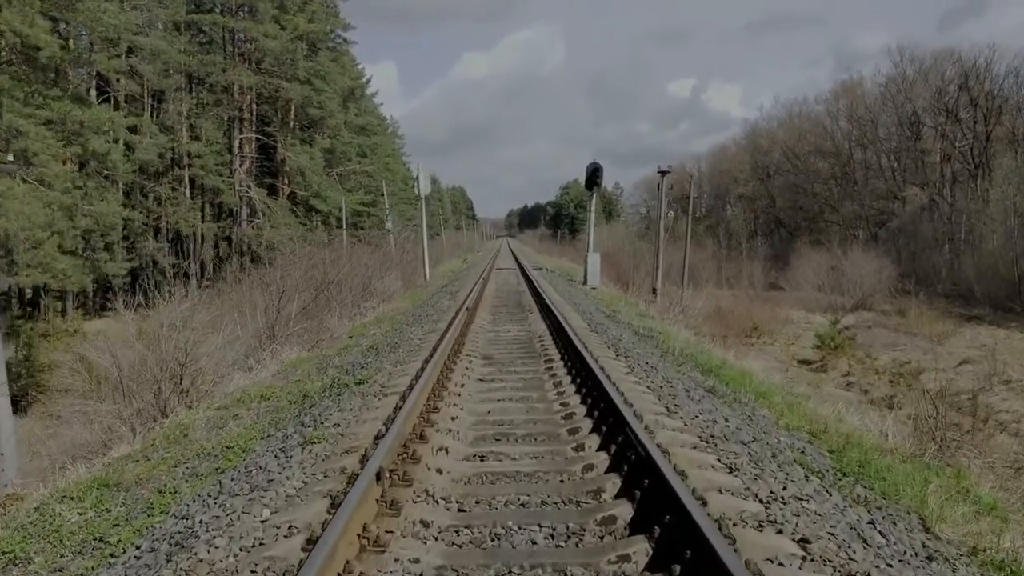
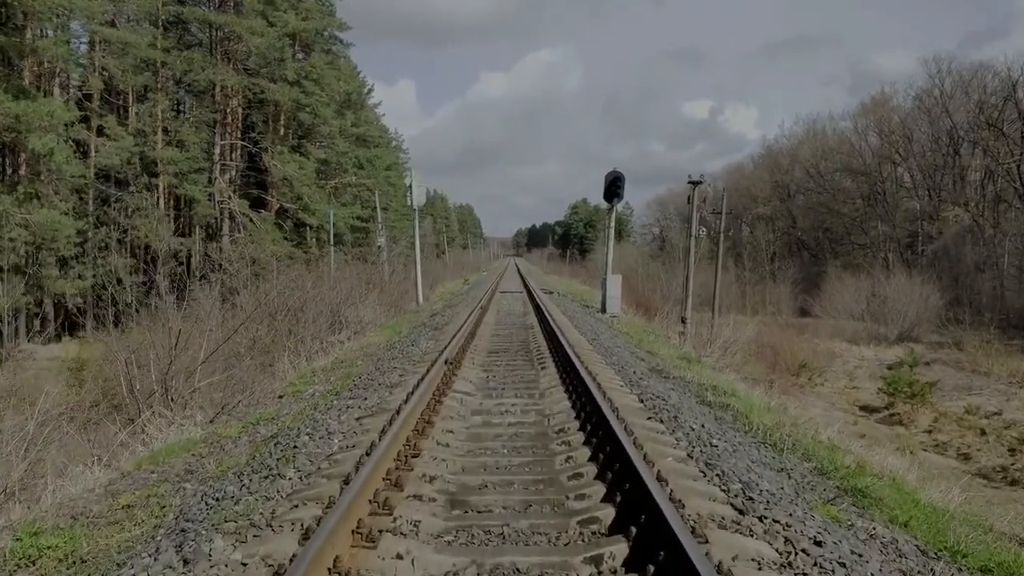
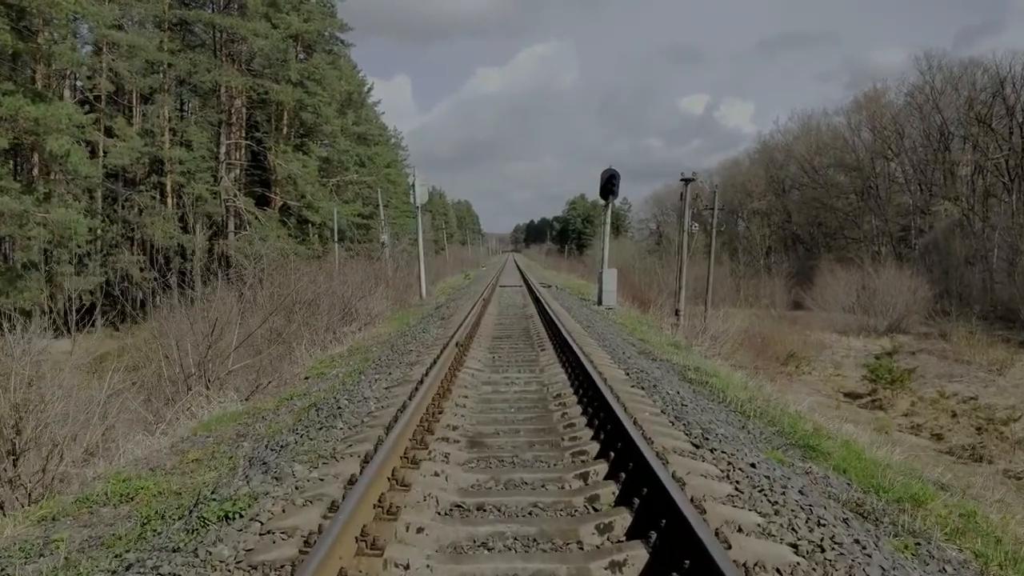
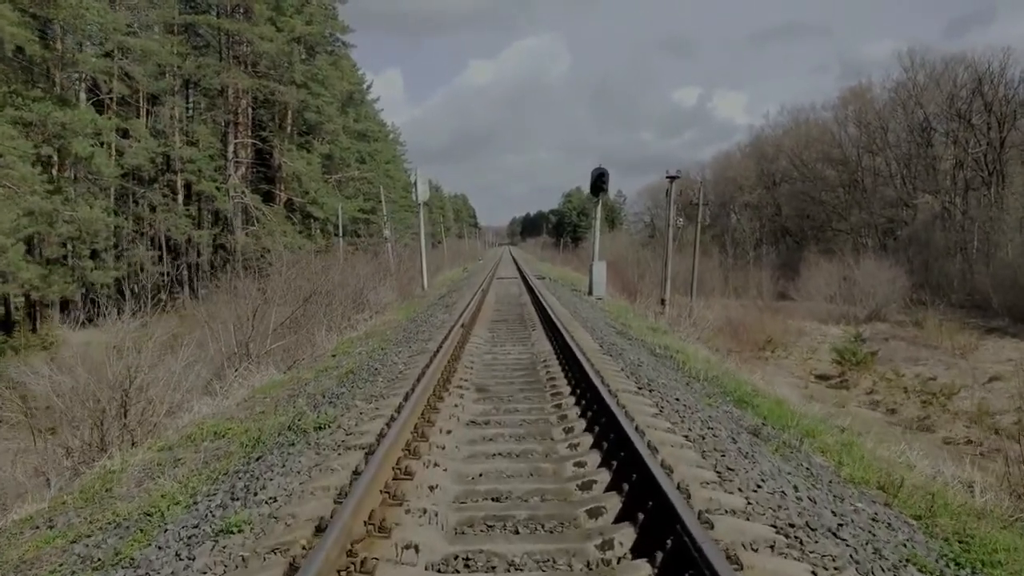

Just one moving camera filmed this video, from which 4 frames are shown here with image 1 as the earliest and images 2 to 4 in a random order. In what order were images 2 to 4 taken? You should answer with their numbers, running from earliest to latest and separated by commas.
4, 3, 2
